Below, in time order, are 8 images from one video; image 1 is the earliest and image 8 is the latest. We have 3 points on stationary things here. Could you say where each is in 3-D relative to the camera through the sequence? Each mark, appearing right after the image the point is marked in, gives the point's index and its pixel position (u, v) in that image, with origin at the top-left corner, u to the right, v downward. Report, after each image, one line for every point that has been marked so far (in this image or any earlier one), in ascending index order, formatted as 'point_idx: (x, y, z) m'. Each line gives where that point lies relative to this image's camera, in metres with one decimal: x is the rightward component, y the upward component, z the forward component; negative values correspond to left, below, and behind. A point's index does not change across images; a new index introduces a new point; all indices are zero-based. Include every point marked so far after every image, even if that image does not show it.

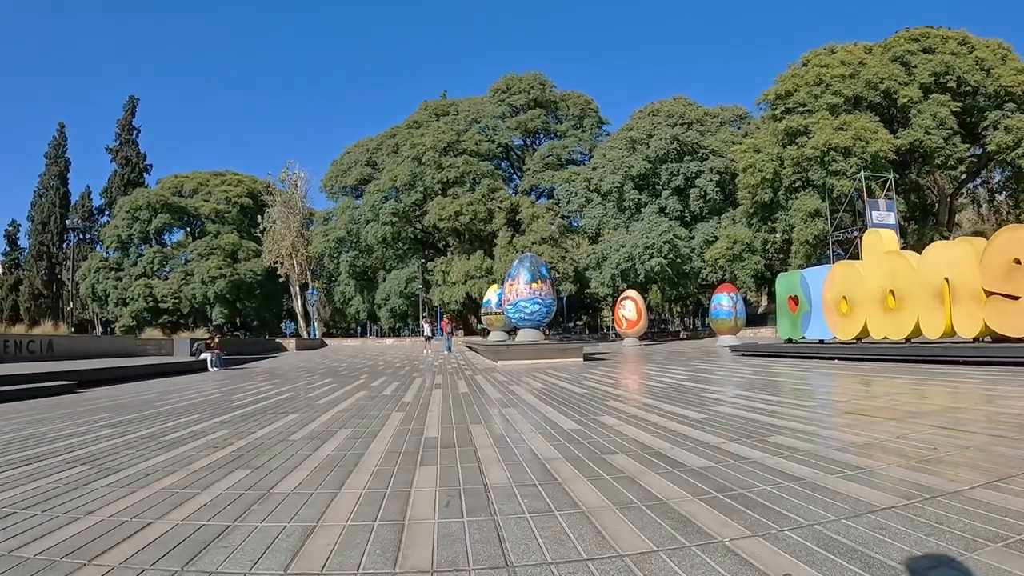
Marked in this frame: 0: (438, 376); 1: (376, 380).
0: (-1.9, -2.4, +17.0) m
1: (-3.7, -2.4, +17.0) m
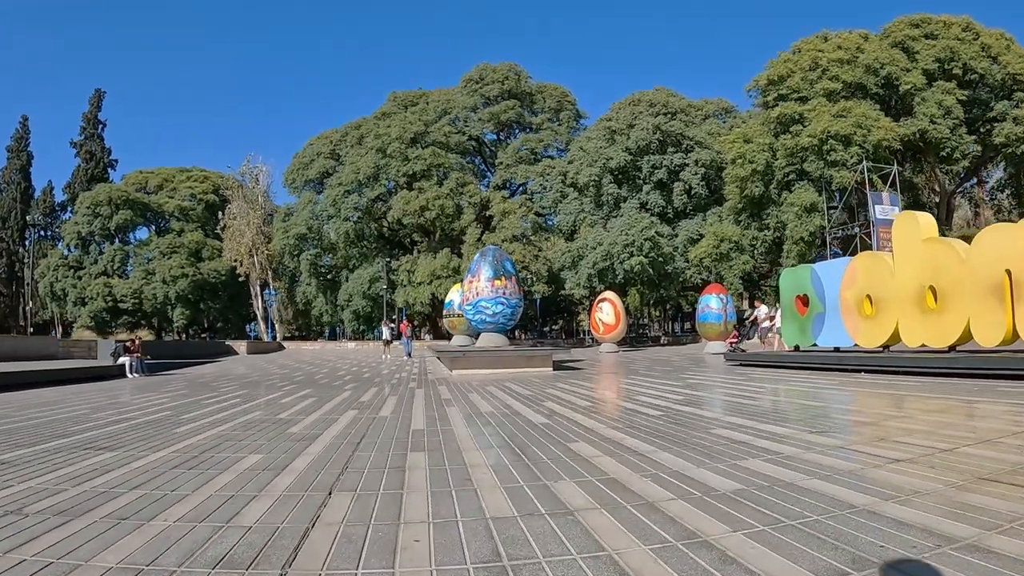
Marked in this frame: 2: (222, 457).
0: (-3.0, -2.2, +14.1) m
1: (-4.7, -2.3, +14.0) m
2: (-2.6, -1.6, +5.8) m
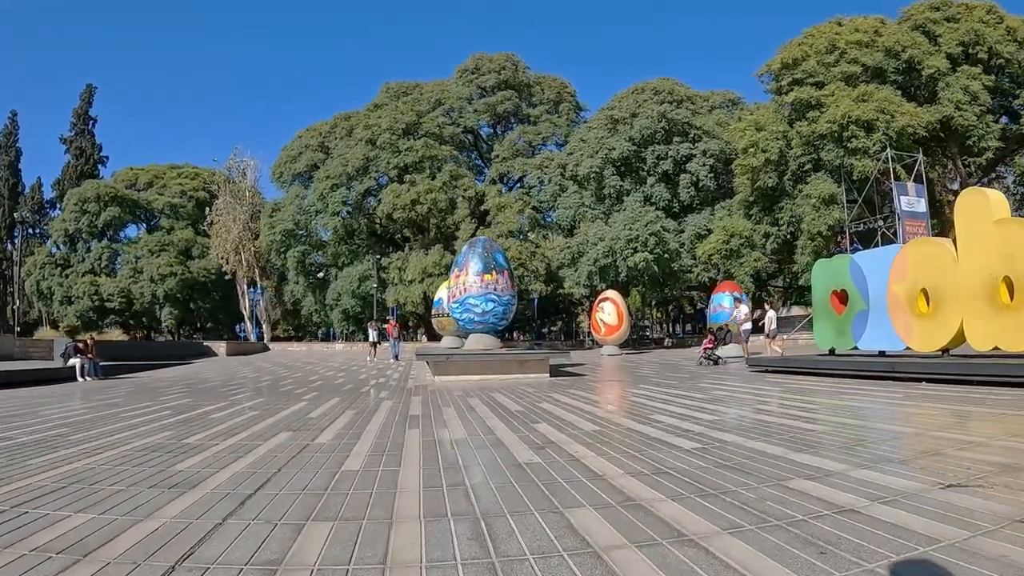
0: (-3.2, -2.1, +12.1) m
1: (-4.9, -2.1, +12.0) m
2: (-2.8, -1.4, +3.8) m
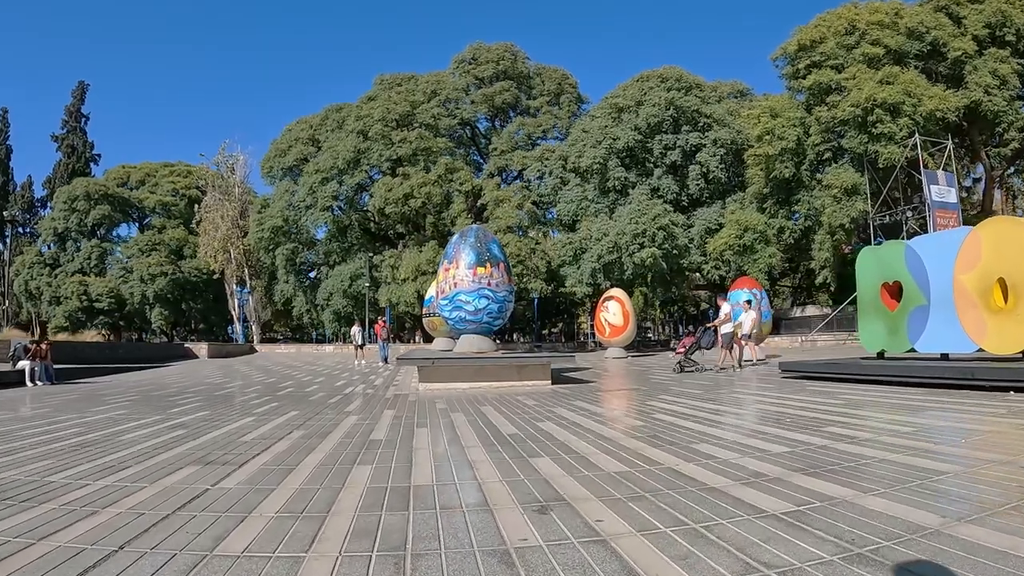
0: (-3.3, -1.9, +10.2) m
1: (-5.0, -2.0, +10.2) m
2: (-2.9, -1.2, +2.0) m
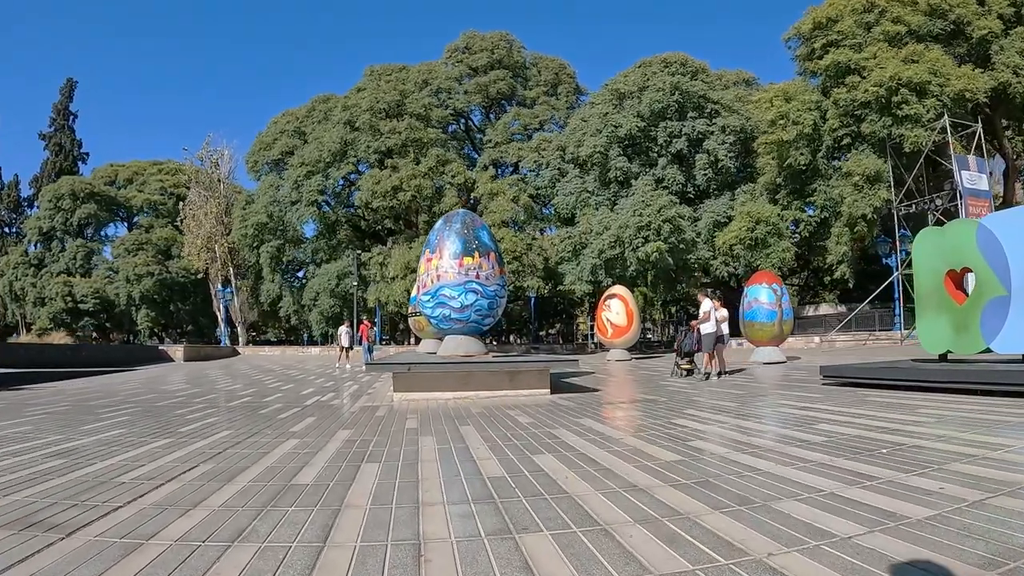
0: (-3.4, -1.8, +8.4) m
1: (-5.1, -1.8, +8.4) m
2: (-3.0, -1.1, +0.2) m
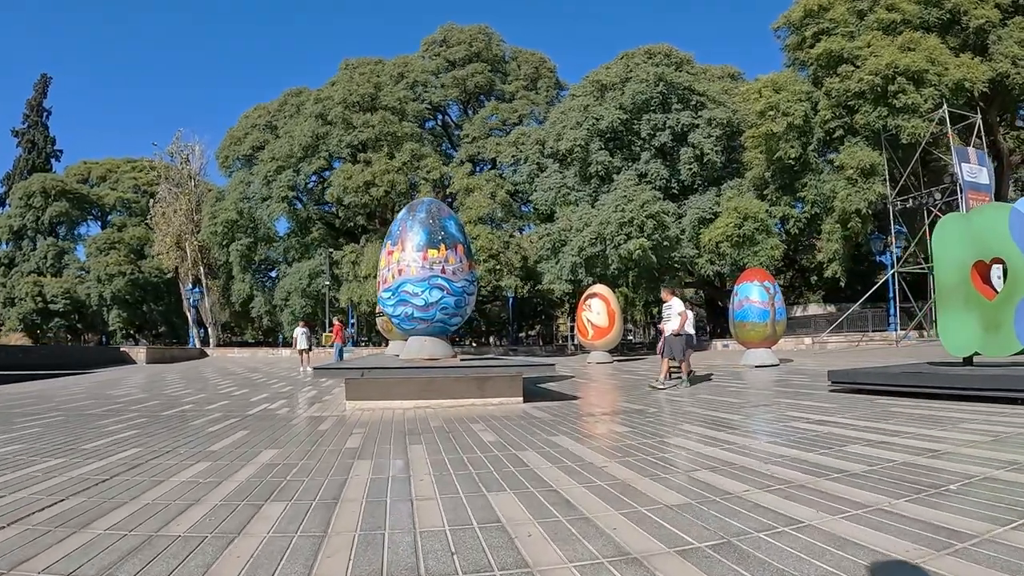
0: (-3.8, -1.7, +7.2) m
1: (-5.5, -1.7, +7.1) m
2: (-3.2, -1.0, -1.1) m
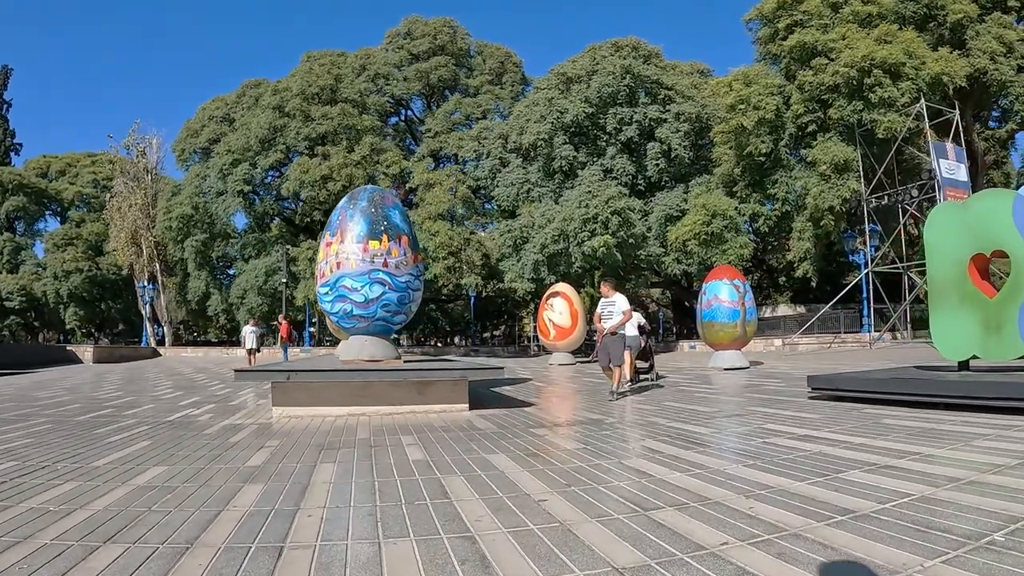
0: (-4.3, -1.6, +6.1) m
1: (-6.1, -1.6, +6.0) m
2: (-3.4, -0.8, -2.1) m
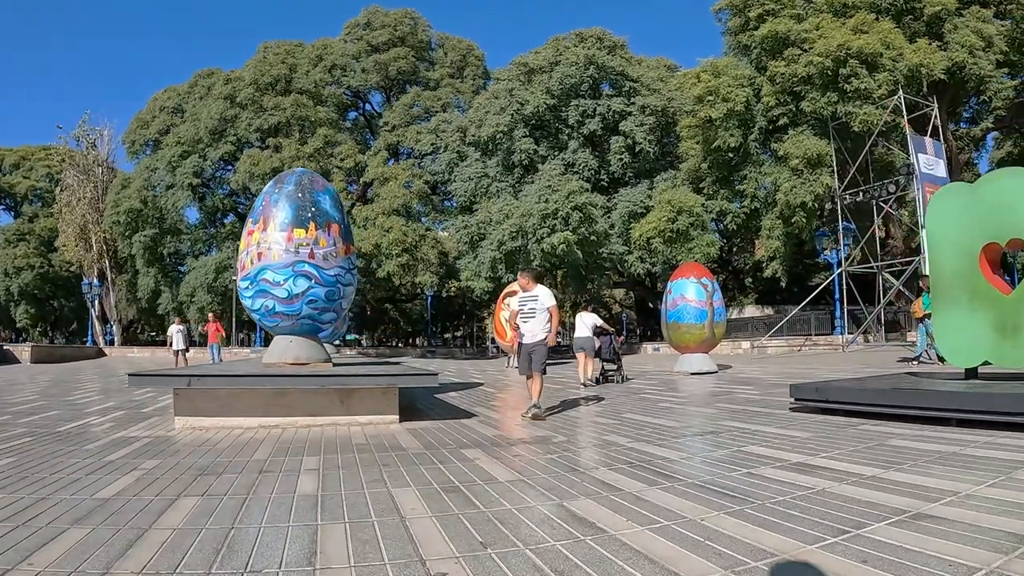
0: (-4.9, -1.5, +5.0) m
1: (-6.6, -1.5, +4.7) m
2: (-3.6, -0.7, -3.2) m
